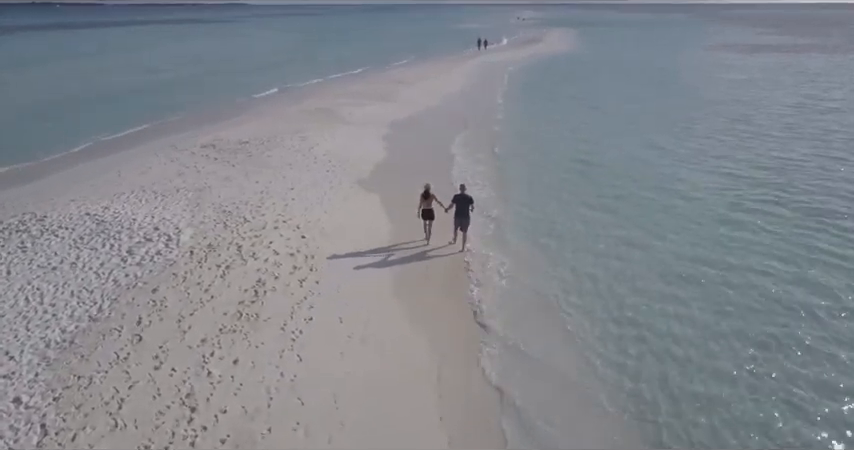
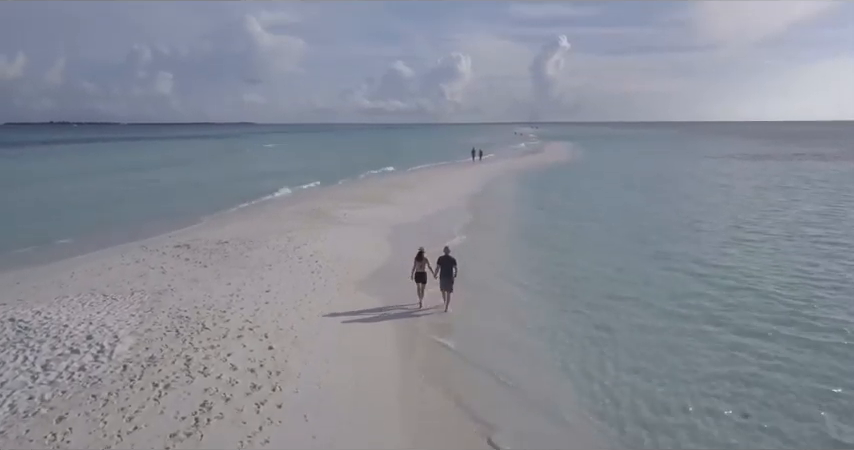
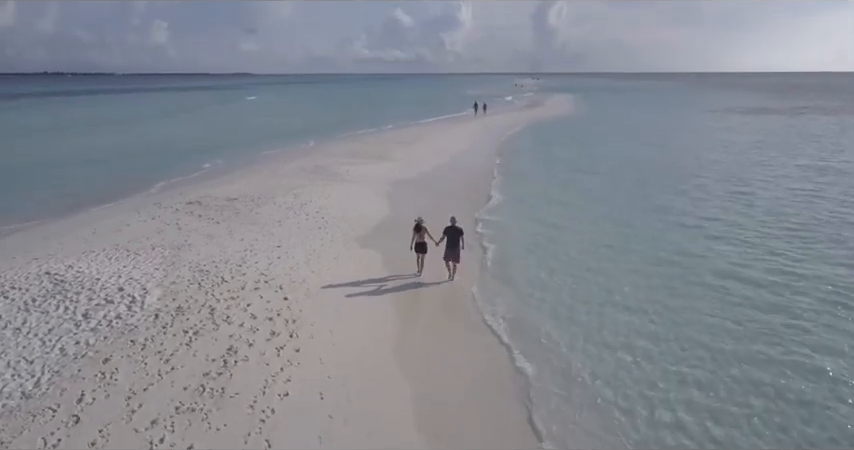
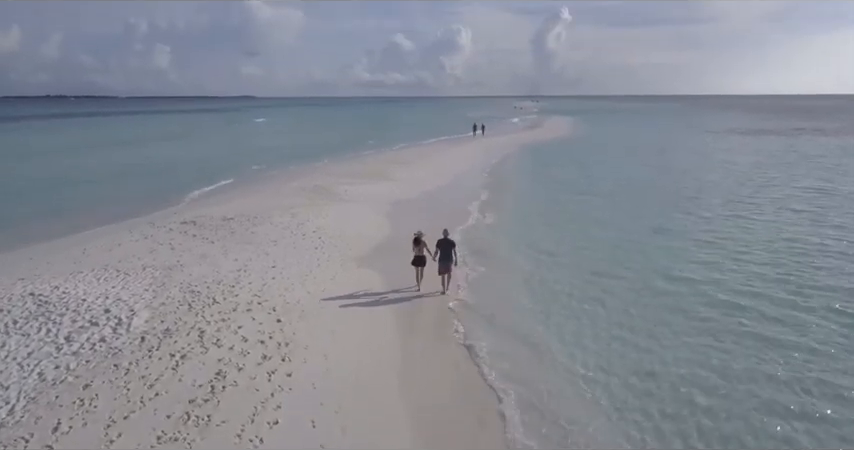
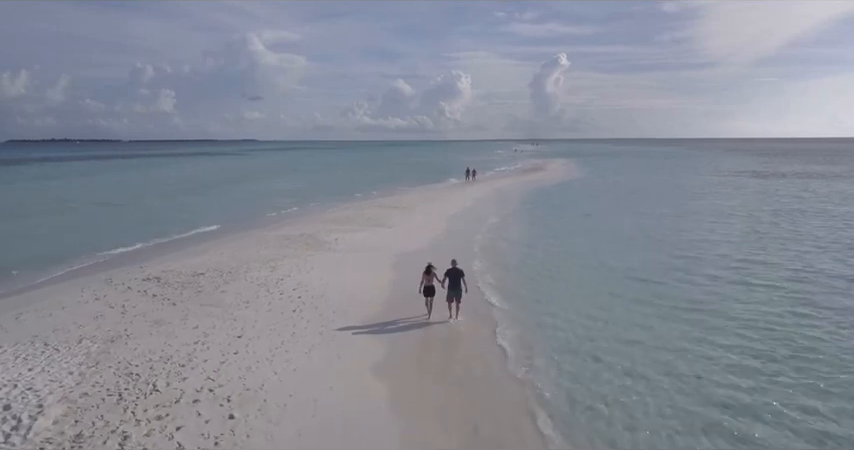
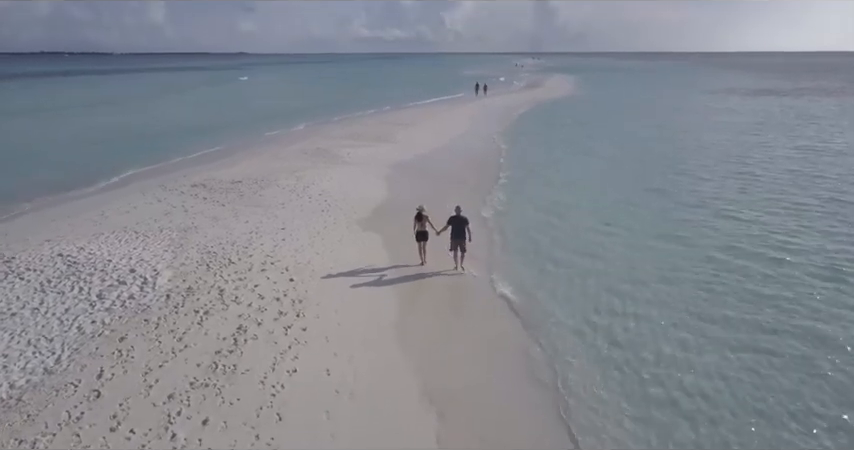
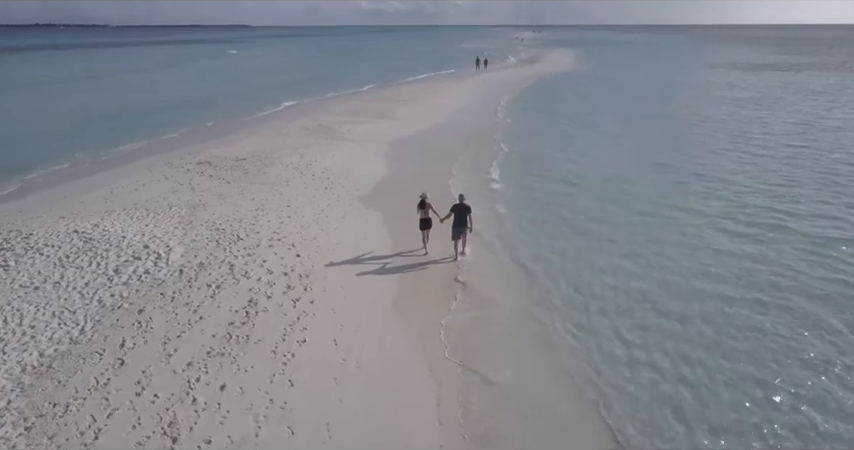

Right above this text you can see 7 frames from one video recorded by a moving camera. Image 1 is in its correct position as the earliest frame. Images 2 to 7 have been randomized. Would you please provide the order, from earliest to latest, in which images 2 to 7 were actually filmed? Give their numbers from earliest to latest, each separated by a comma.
7, 6, 3, 4, 2, 5
